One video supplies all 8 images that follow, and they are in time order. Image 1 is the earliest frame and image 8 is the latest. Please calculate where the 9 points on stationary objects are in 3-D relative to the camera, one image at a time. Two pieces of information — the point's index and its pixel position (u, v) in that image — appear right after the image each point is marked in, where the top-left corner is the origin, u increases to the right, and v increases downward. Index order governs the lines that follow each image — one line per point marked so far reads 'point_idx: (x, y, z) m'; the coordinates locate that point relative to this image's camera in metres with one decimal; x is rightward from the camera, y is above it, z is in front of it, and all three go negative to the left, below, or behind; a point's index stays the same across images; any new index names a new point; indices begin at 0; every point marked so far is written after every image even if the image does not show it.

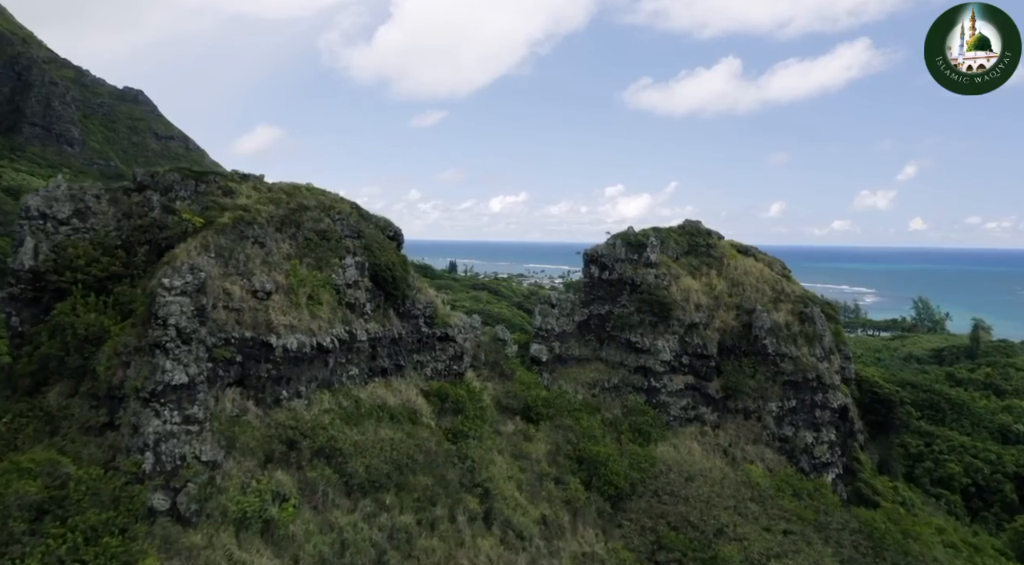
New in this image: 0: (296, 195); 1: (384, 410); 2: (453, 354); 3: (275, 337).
0: (-5.8, +2.4, +17.1) m
1: (-3.3, -3.3, +16.2) m
2: (-1.8, -2.3, +19.9) m
3: (-5.4, -1.2, +14.4) m
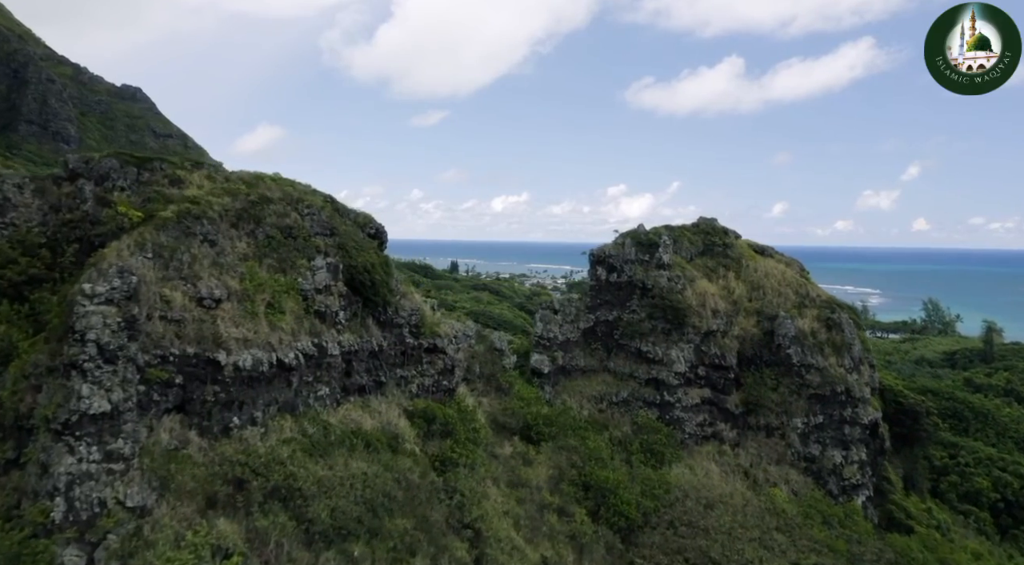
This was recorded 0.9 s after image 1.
0: (-5.9, +2.3, +14.7) m
1: (-3.4, -3.4, +13.9) m
2: (-1.9, -2.4, +17.5) m
3: (-5.5, -1.4, +12.1) m
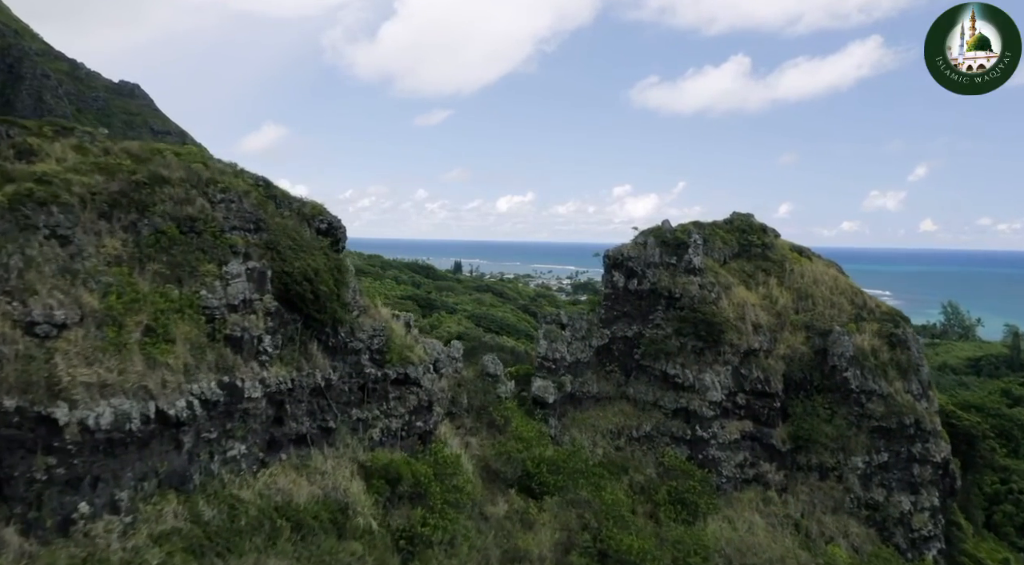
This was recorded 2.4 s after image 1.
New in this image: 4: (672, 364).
0: (-6.0, +2.0, +10.7) m
1: (-3.5, -3.6, +9.8) m
2: (-2.0, -2.6, +13.4) m
3: (-5.6, -1.6, +8.0) m
4: (+4.7, -2.4, +18.6) m
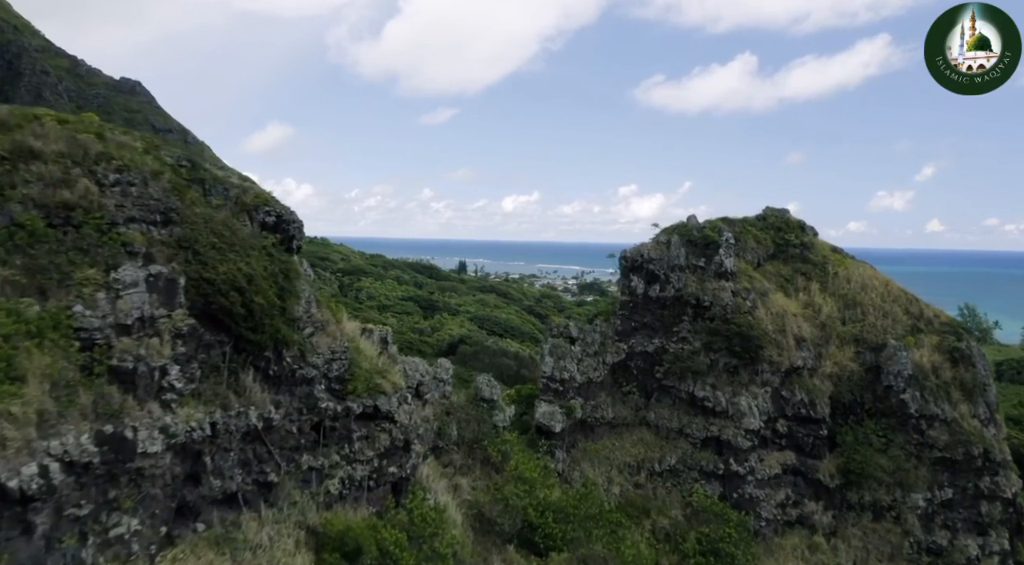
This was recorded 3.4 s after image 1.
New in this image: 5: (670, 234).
0: (-6.1, +1.9, +7.9) m
1: (-3.6, -3.7, +7.0) m
2: (-2.1, -2.8, +10.6) m
3: (-5.7, -1.7, +5.2) m
4: (+4.7, -2.5, +15.7) m
5: (+4.3, +1.3, +17.2) m
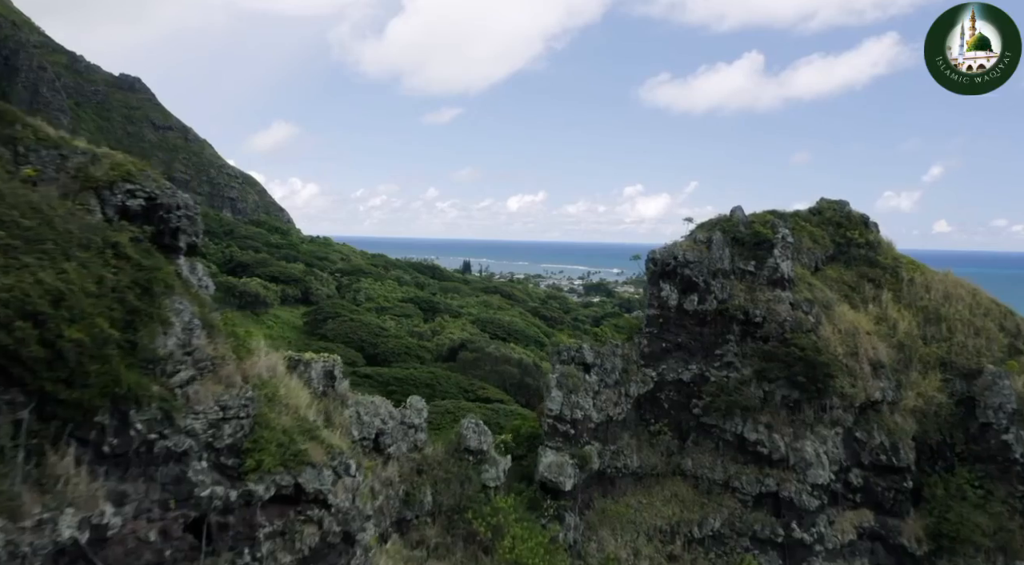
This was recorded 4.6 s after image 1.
0: (-6.2, +1.7, +4.4) m
1: (-3.7, -3.9, +3.5) m
2: (-2.2, -2.9, +7.1) m
3: (-5.9, -1.9, +1.8) m
4: (+4.6, -2.7, +12.2) m
5: (+4.3, +1.1, +13.7) m
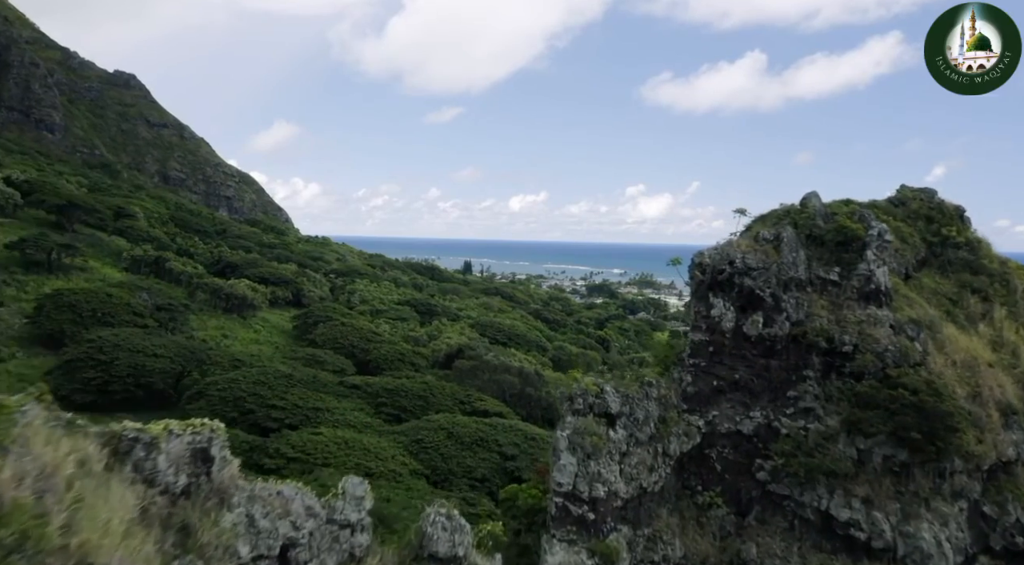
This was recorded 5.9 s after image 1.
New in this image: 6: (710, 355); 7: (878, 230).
0: (-6.3, +1.5, +0.9) m
1: (-3.9, -4.1, 0.0) m
2: (-2.3, -3.1, +3.6) m
3: (-6.0, -2.1, -1.7) m
4: (+4.5, -2.9, +8.6) m
5: (+4.2, +0.9, +10.1) m
6: (+2.9, -1.1, +10.0) m
7: (+5.8, +0.9, +10.4) m
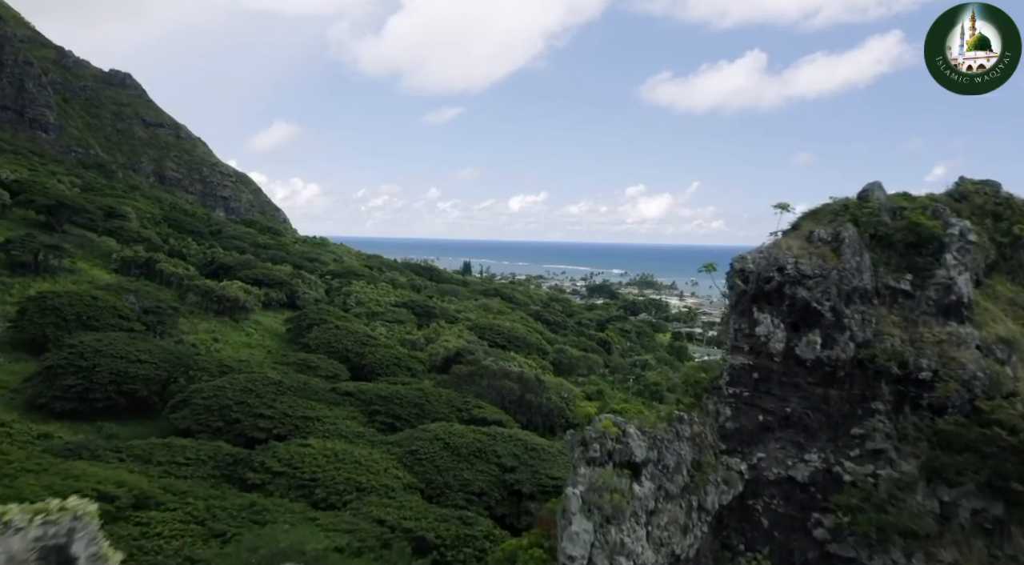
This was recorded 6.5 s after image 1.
0: (-6.4, +1.4, -0.8) m
1: (-3.9, -4.2, -1.8) m
2: (-2.3, -3.3, +1.8) m
3: (-6.0, -2.2, -3.5) m
4: (+4.5, -3.1, +6.9) m
5: (+4.1, +0.8, +8.4) m
6: (+2.8, -1.2, +8.3) m
7: (+5.7, +0.8, +8.6) m
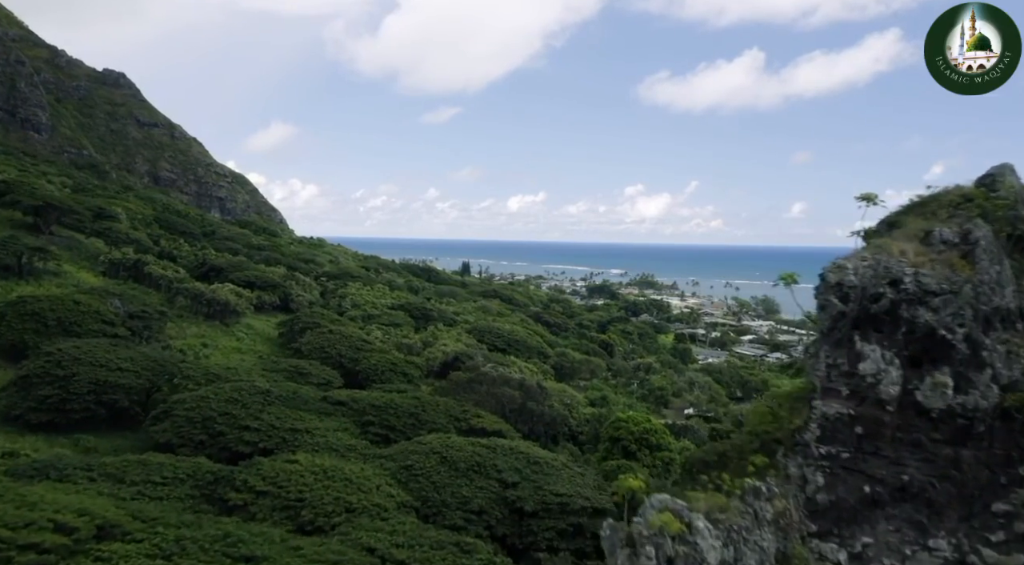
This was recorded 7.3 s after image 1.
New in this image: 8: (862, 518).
0: (-6.3, +1.2, -2.9) m
1: (-3.8, -4.4, -3.8) m
2: (-2.2, -3.4, -0.2) m
3: (-5.9, -2.4, -5.5) m
4: (+4.6, -3.2, +4.9) m
5: (+4.2, +0.6, +6.3) m
6: (+2.9, -1.4, +6.2) m
7: (+5.8, +0.7, +6.6) m
8: (+2.9, -2.3, +5.8) m
